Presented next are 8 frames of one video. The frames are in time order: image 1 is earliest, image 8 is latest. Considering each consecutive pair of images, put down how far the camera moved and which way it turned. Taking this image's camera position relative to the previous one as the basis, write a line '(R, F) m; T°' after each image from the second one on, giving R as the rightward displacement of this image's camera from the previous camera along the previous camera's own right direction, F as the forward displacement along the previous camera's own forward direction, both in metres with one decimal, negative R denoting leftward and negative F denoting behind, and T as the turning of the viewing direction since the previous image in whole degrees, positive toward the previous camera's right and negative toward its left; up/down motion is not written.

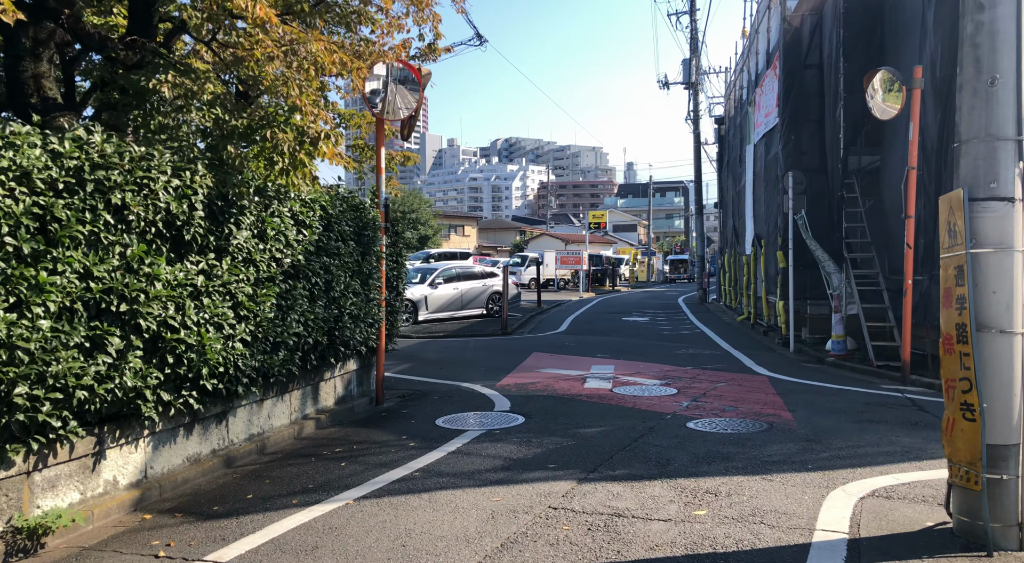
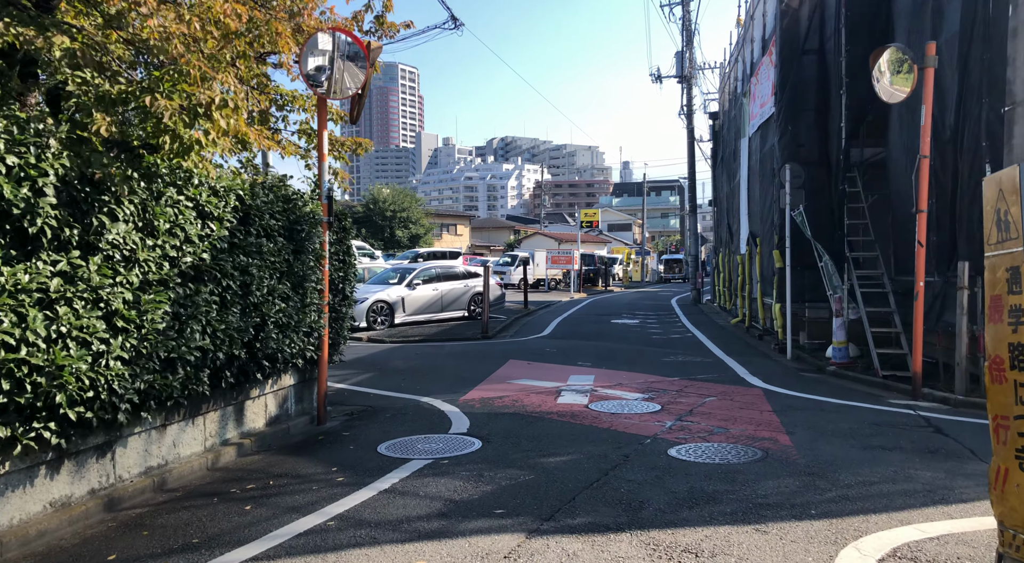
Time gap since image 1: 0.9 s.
(+0.4, +1.0) m; 0°
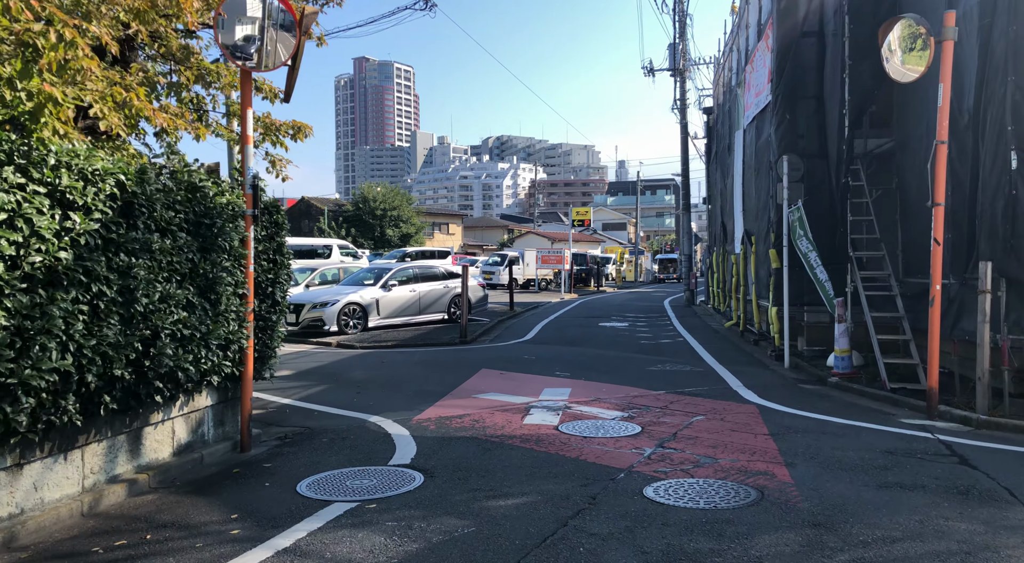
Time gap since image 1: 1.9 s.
(+0.4, +1.0) m; 0°
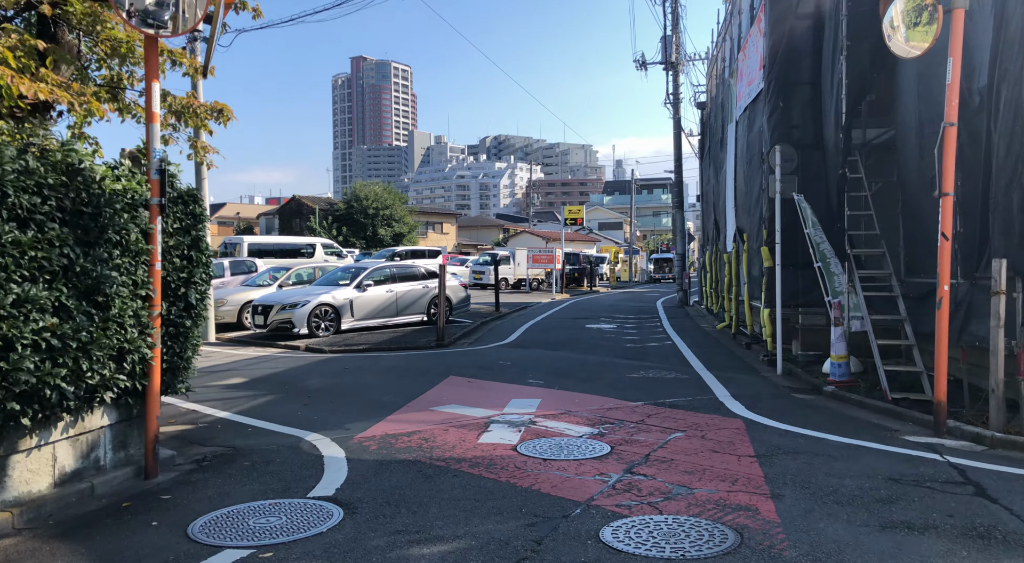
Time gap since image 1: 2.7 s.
(+0.4, +0.8) m; 0°
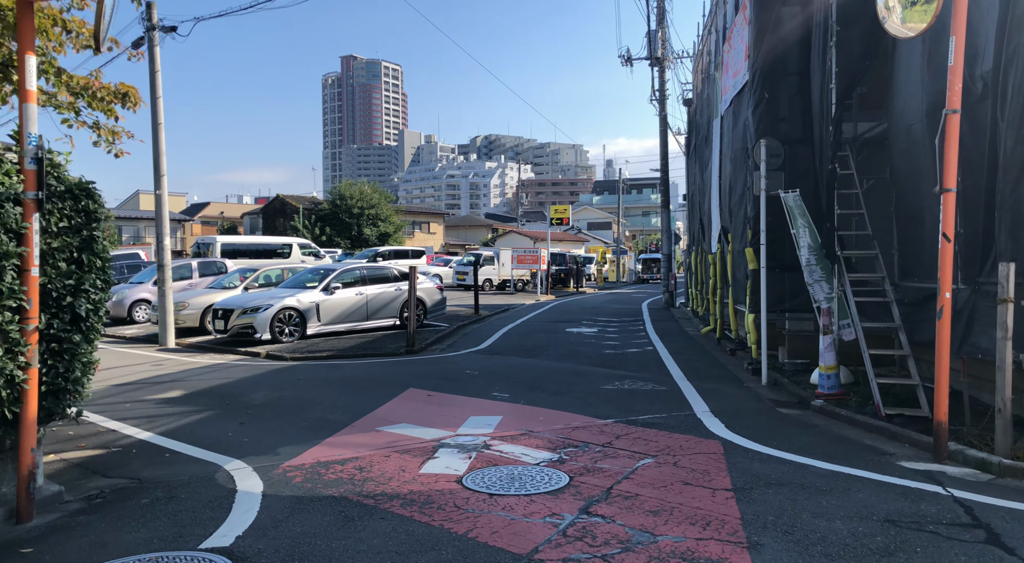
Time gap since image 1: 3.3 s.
(+0.4, +0.7) m; +1°
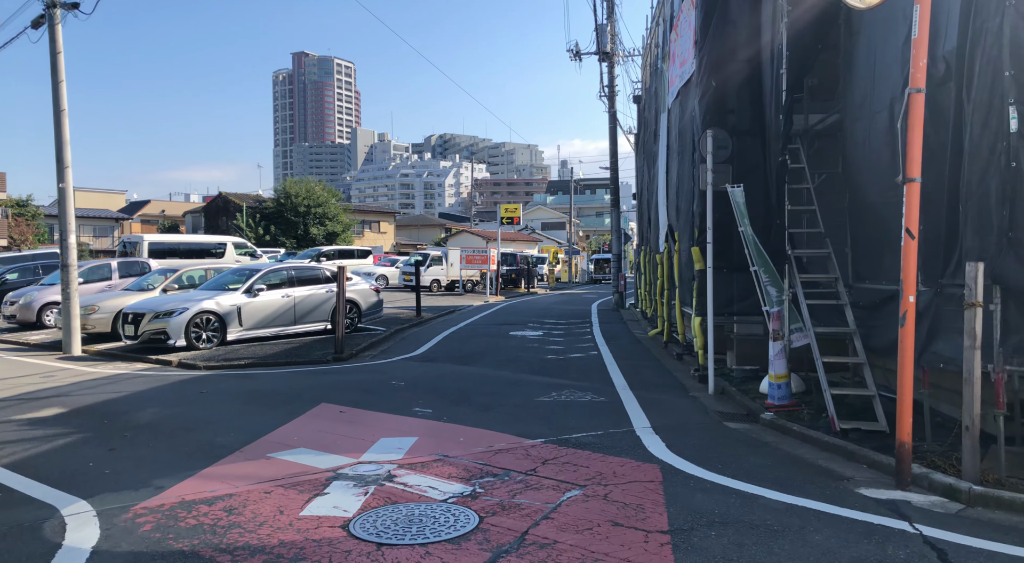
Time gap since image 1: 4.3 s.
(+0.4, +0.8) m; +4°
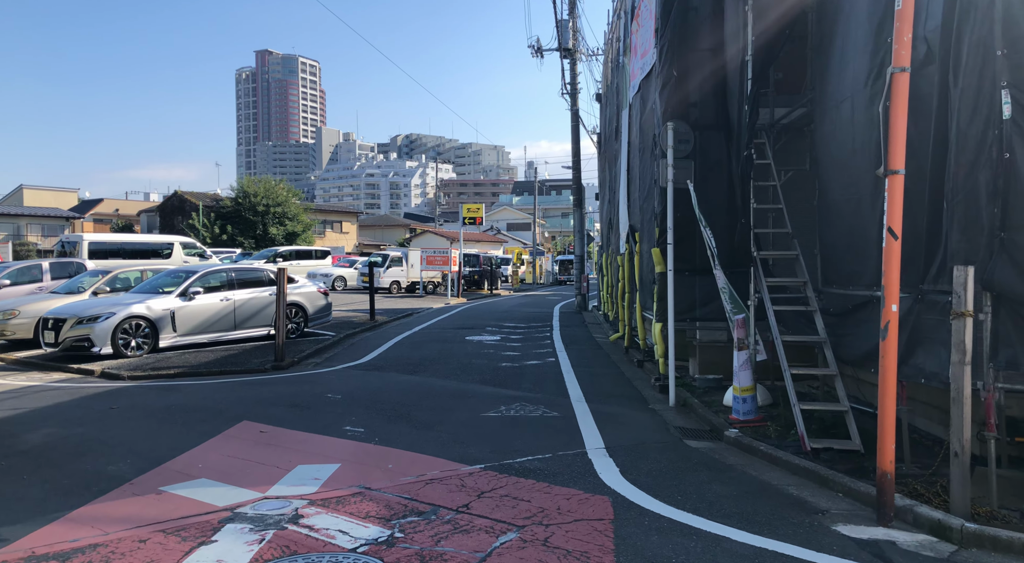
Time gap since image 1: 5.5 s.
(+0.3, +0.7) m; +3°
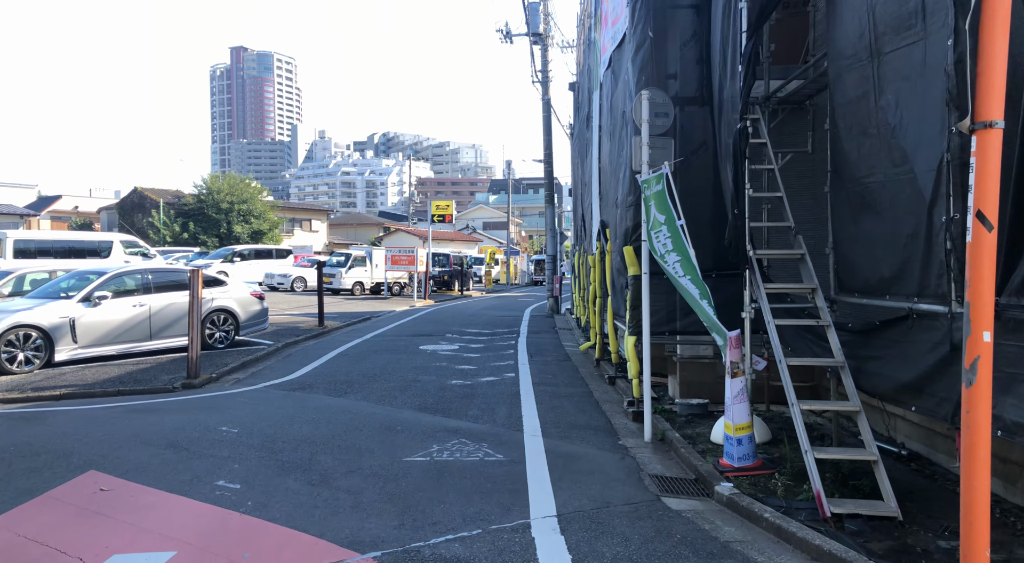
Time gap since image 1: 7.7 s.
(+0.4, +1.6) m; +2°
